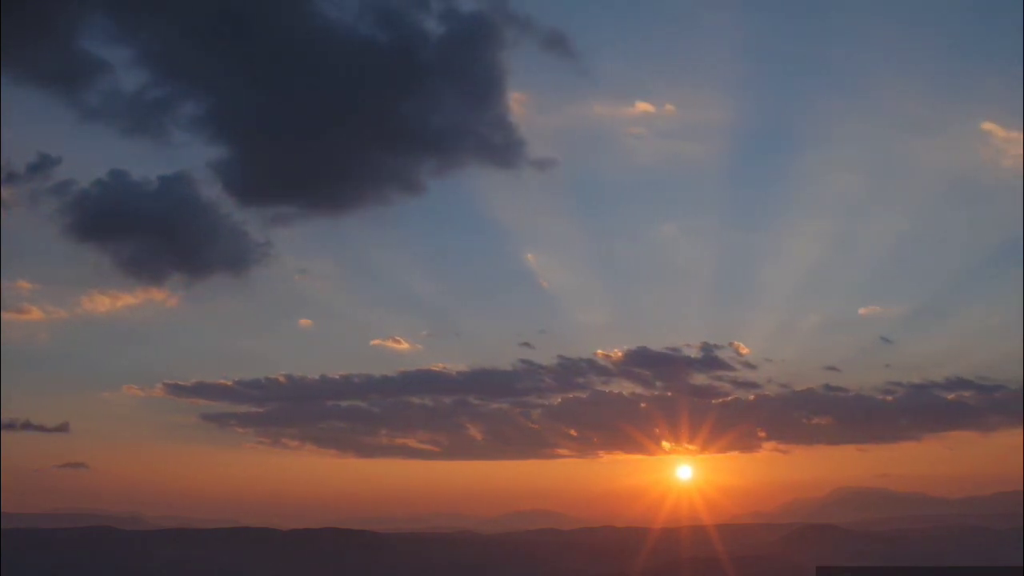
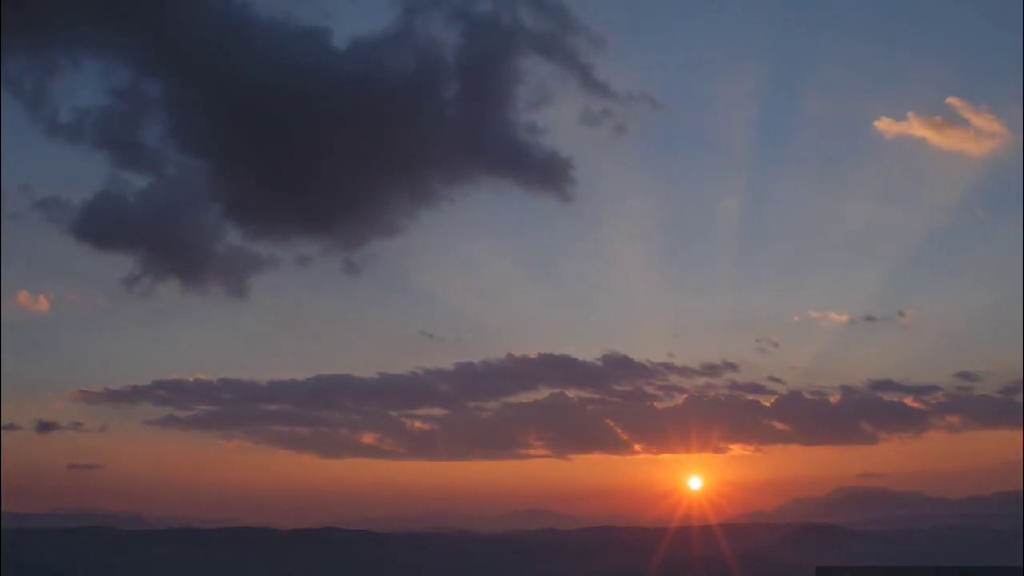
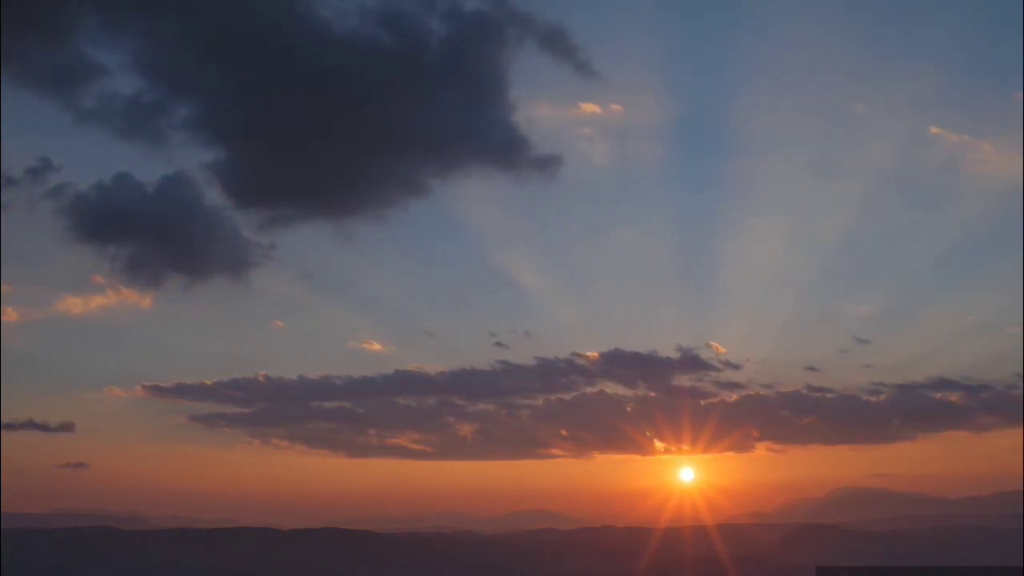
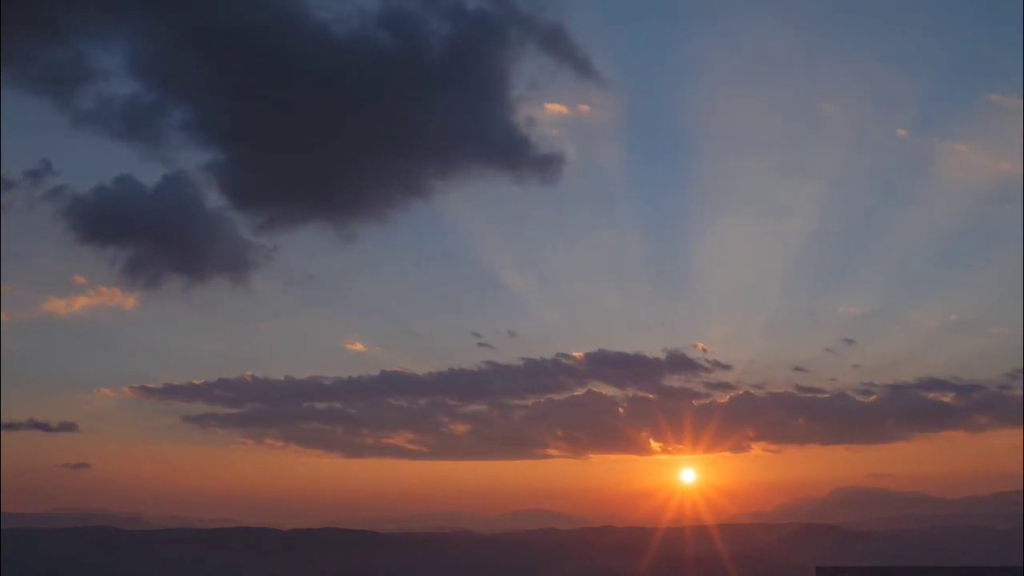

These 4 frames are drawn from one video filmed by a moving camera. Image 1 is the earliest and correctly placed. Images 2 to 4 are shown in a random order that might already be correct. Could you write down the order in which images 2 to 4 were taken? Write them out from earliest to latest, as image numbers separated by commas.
3, 4, 2
